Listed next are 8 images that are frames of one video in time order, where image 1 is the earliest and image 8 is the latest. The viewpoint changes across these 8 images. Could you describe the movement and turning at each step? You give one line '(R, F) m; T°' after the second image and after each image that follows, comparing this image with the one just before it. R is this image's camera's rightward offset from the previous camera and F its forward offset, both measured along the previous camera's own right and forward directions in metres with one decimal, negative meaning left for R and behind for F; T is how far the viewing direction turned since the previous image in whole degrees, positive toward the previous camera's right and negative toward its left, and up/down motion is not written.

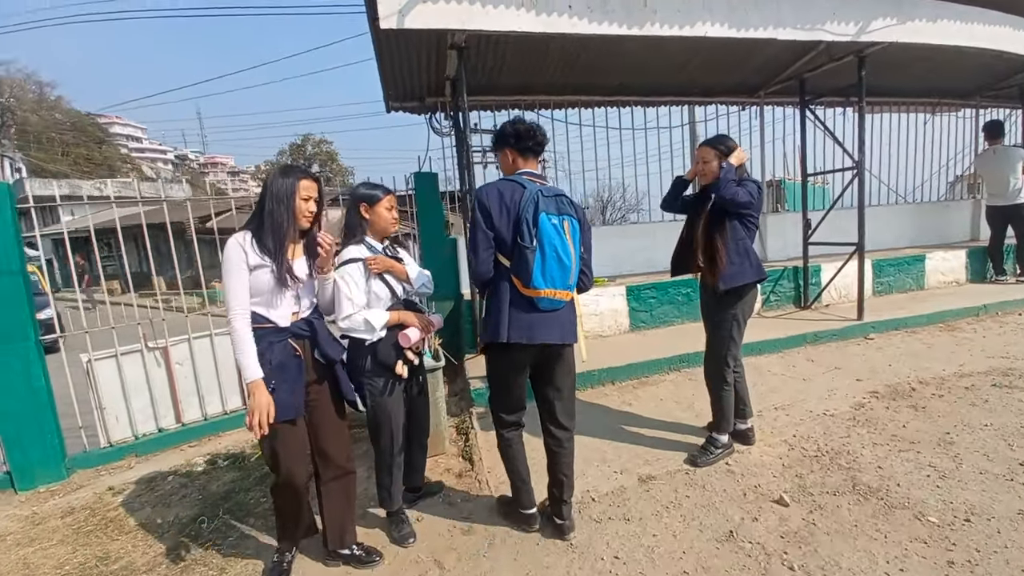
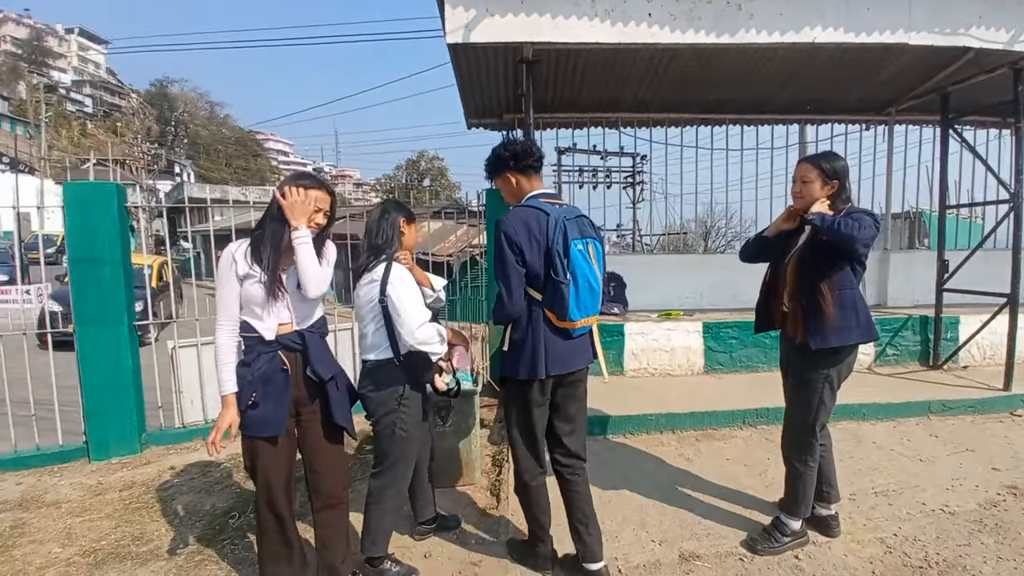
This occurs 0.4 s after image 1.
(+0.4, +0.5) m; -11°
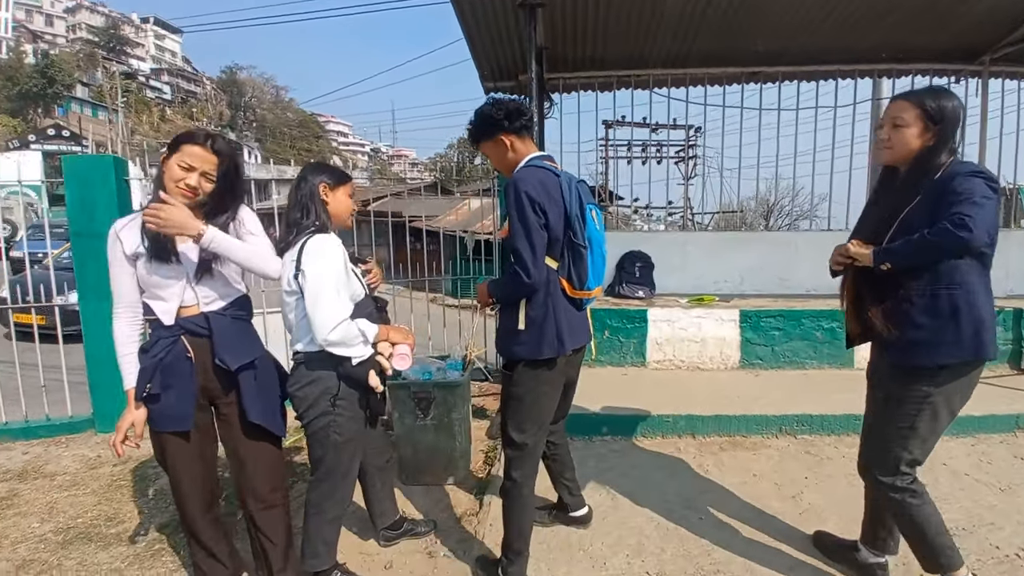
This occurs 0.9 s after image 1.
(+0.4, +0.6) m; -5°
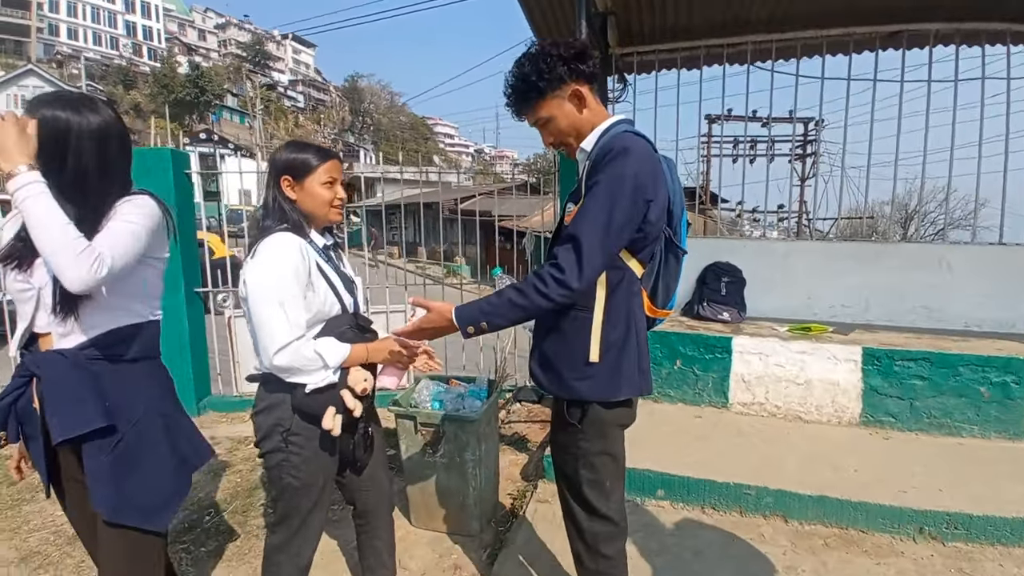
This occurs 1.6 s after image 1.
(+0.3, +0.9) m; -10°
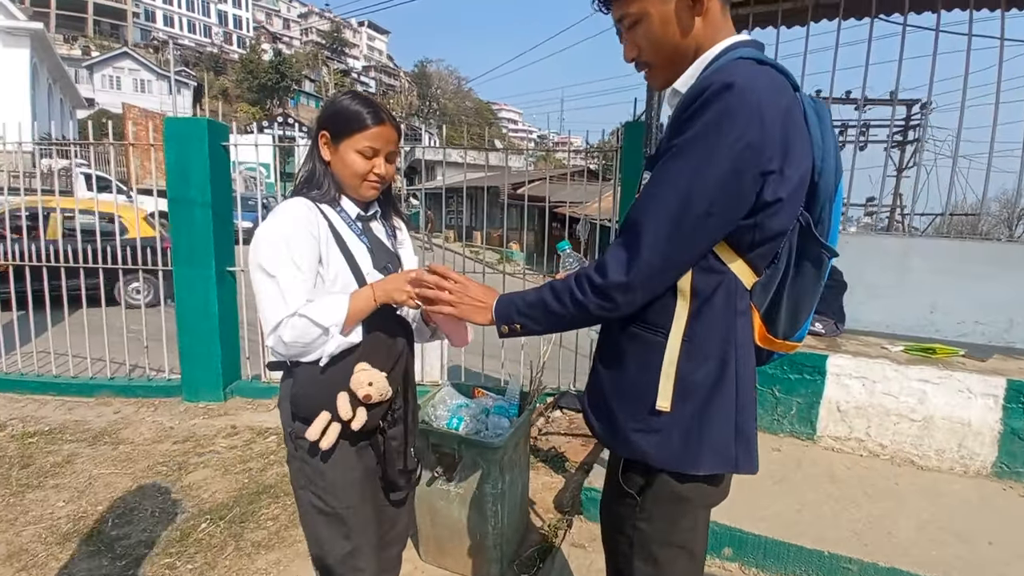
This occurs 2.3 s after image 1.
(+0.1, +0.6) m; -5°
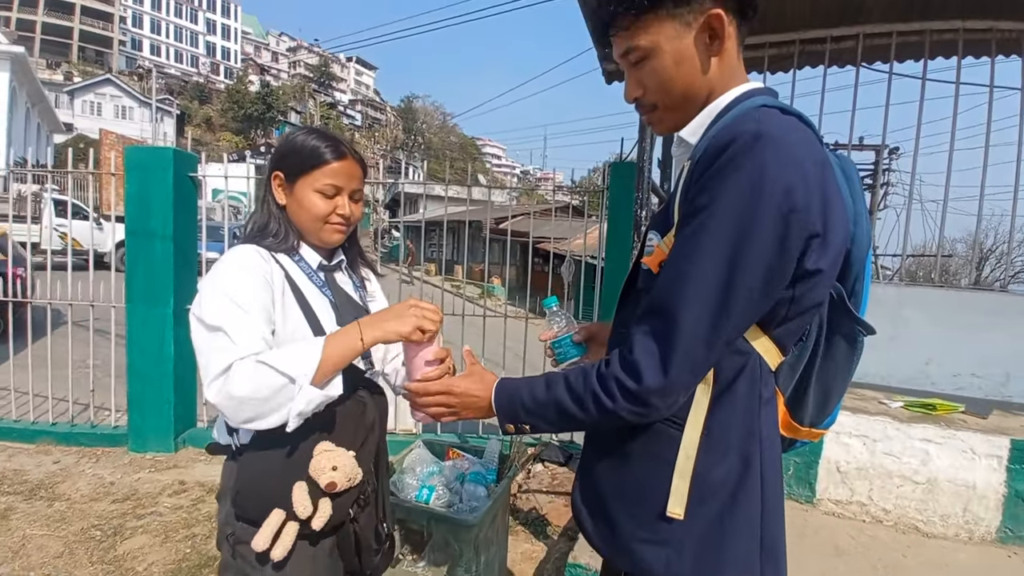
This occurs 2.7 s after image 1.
(0.0, +0.2) m; +2°
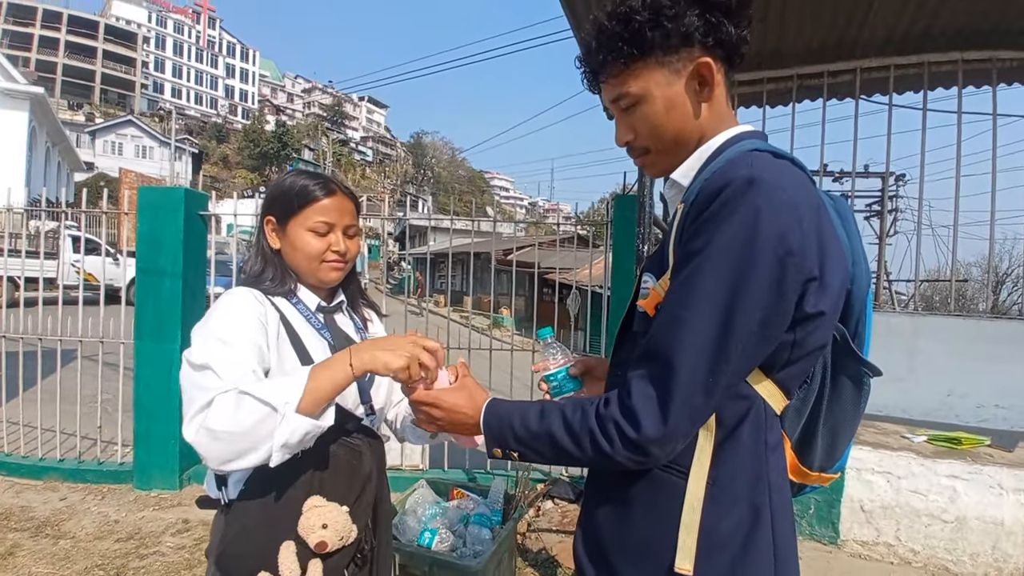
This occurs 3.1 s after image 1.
(0.0, +0.1) m; -1°
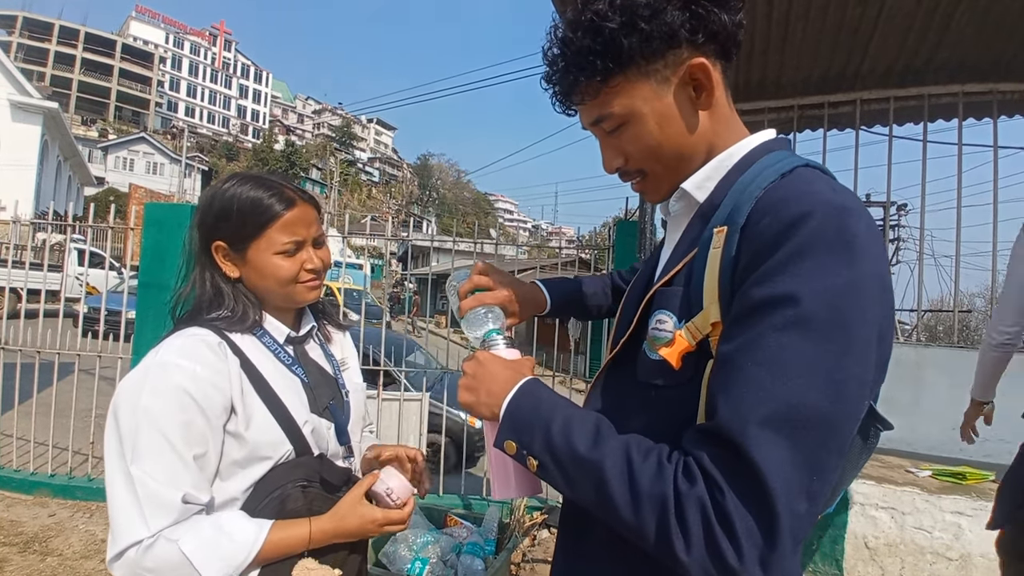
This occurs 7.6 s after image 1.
(0.0, 0.0) m; 0°
